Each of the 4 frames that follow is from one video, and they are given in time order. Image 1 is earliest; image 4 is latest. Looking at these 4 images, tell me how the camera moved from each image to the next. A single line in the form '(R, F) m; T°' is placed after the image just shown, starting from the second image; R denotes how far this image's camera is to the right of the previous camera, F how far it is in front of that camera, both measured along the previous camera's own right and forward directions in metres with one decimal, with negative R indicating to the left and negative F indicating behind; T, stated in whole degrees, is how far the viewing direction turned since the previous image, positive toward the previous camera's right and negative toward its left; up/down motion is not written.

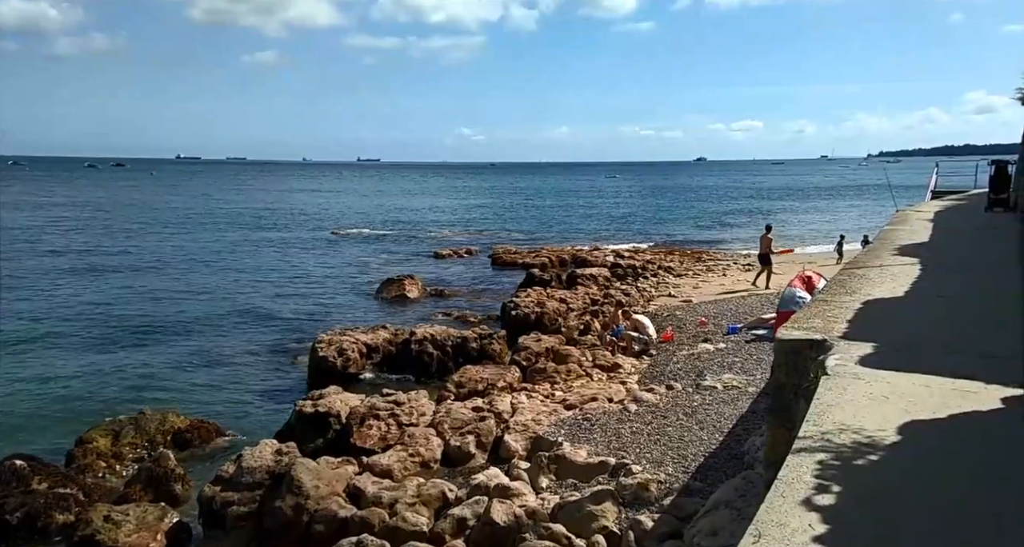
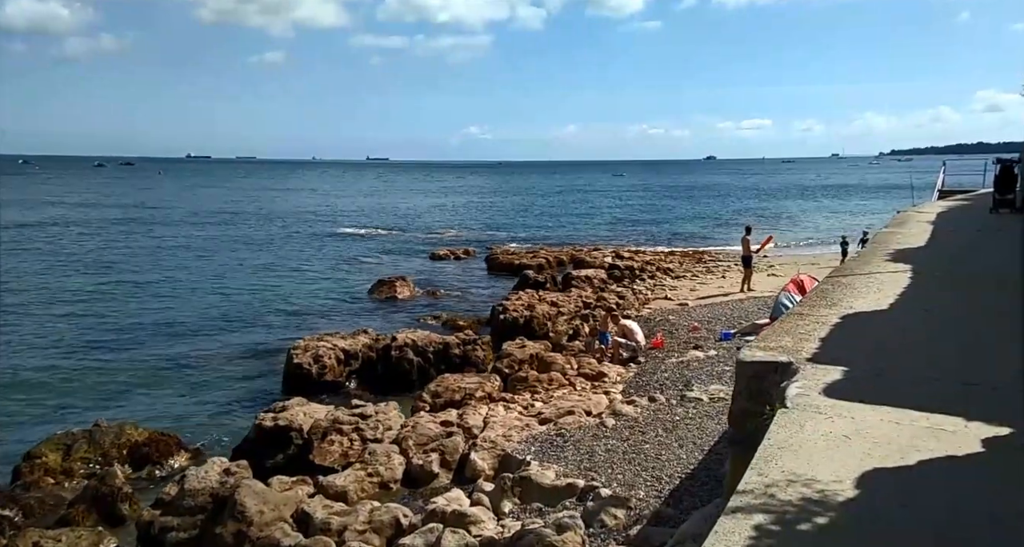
(+0.5, +0.7) m; -1°
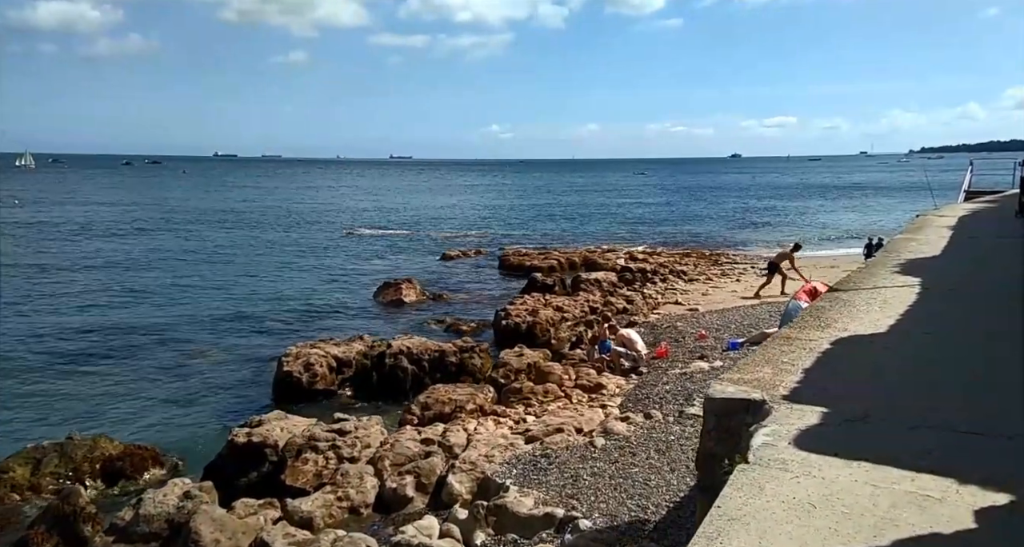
(+0.5, +0.7) m; -2°
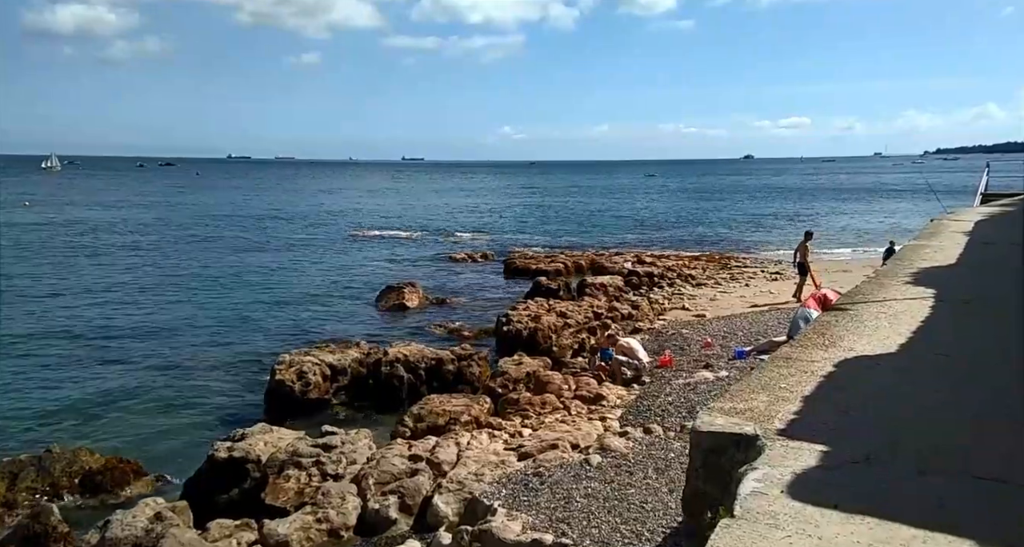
(+0.3, +0.5) m; -1°
